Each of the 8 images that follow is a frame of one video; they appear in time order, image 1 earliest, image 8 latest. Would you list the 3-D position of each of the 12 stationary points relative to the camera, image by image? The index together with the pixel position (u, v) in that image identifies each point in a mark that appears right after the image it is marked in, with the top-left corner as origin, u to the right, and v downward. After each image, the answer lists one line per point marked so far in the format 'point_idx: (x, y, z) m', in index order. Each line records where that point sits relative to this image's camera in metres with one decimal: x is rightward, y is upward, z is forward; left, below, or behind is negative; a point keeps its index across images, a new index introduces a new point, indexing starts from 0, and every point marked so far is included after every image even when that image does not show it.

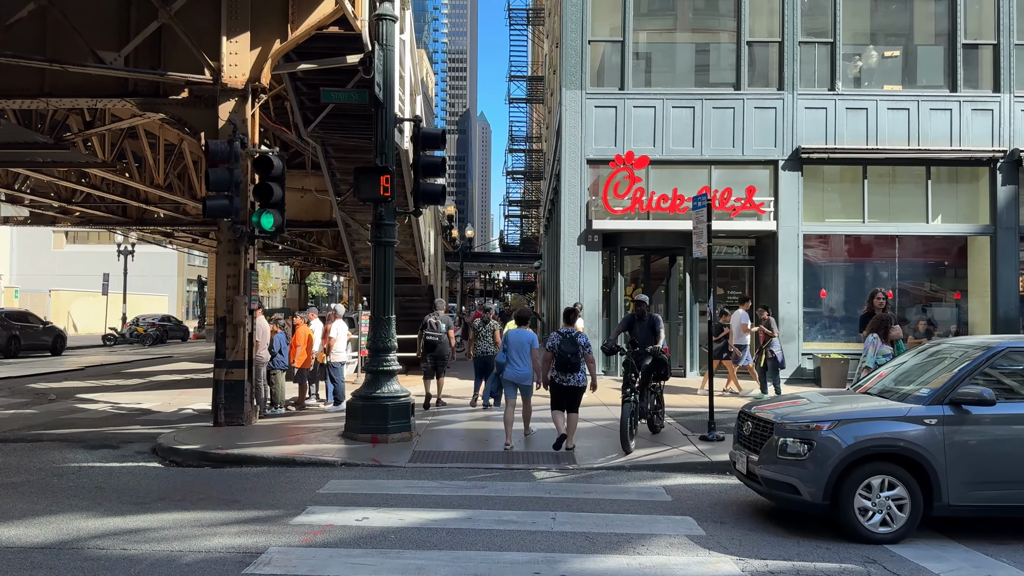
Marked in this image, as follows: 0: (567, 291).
0: (+1.1, -0.1, +16.7) m
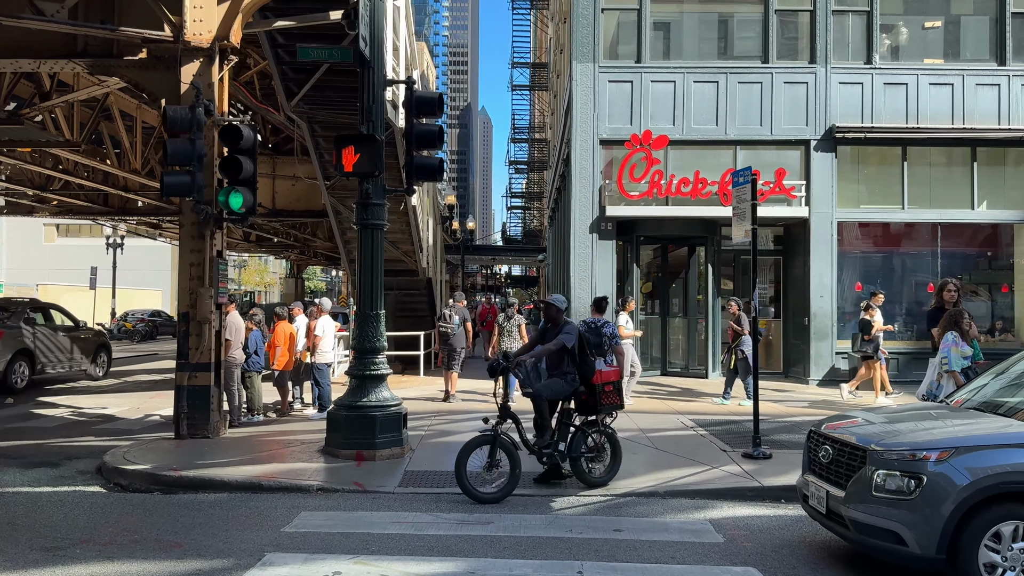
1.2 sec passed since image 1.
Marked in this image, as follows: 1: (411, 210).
0: (+1.2, +0.1, +15.2) m
1: (-1.9, +1.5, +15.9) m
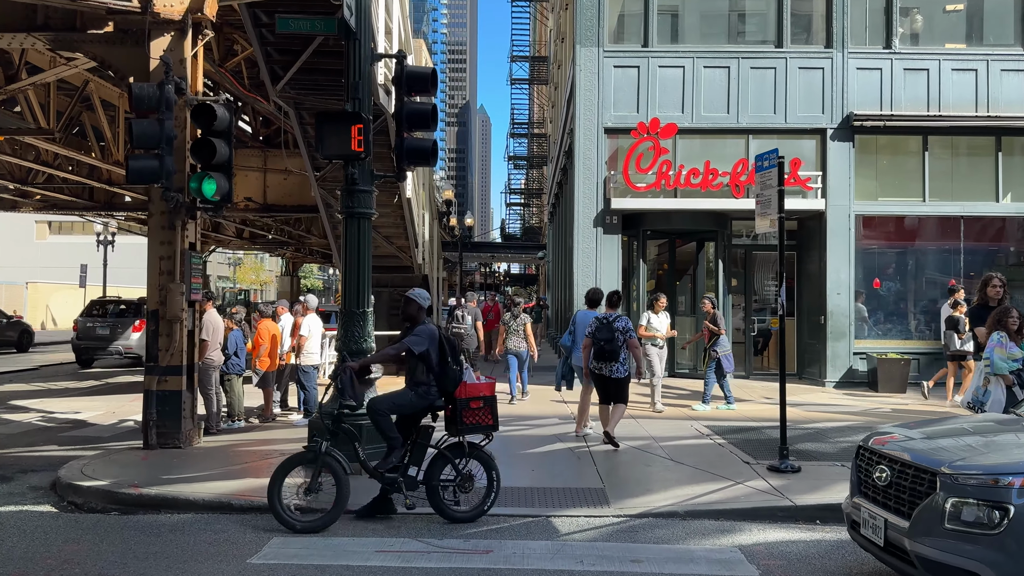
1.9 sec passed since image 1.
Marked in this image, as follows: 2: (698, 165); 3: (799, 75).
0: (+1.2, +0.1, +14.4) m
1: (-1.9, +1.6, +15.1) m
2: (+3.3, +2.2, +14.5) m
3: (+5.1, +3.7, +14.5) m
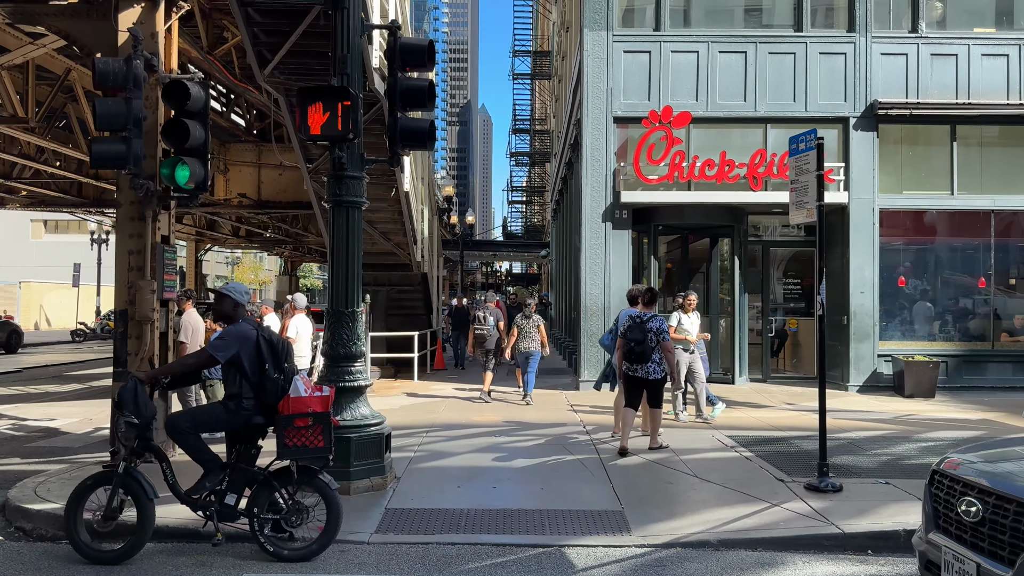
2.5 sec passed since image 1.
0: (+1.2, +0.2, +13.6) m
1: (-1.9, +1.6, +14.3) m
2: (+3.3, +2.2, +13.7) m
3: (+5.1, +3.8, +13.7) m
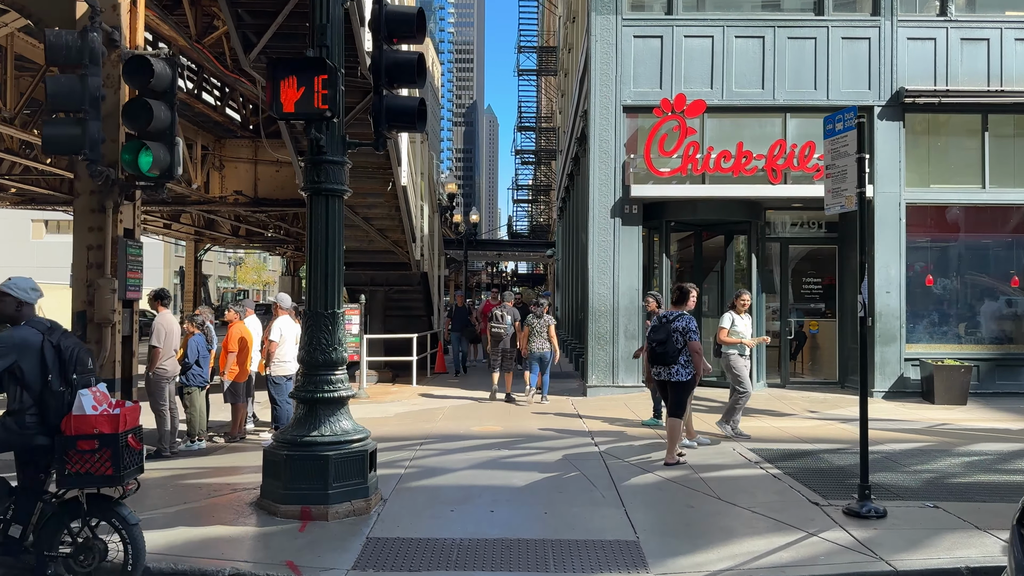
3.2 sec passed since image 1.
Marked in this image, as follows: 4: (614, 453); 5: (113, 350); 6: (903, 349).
0: (+1.3, +0.2, +12.8) m
1: (-1.8, +1.6, +13.5) m
2: (+3.4, +2.2, +12.9) m
3: (+5.2, +3.8, +12.9) m
4: (+1.0, -1.6, +8.1) m
5: (-3.3, -0.5, +6.9) m
6: (+6.1, -0.9, +12.8) m
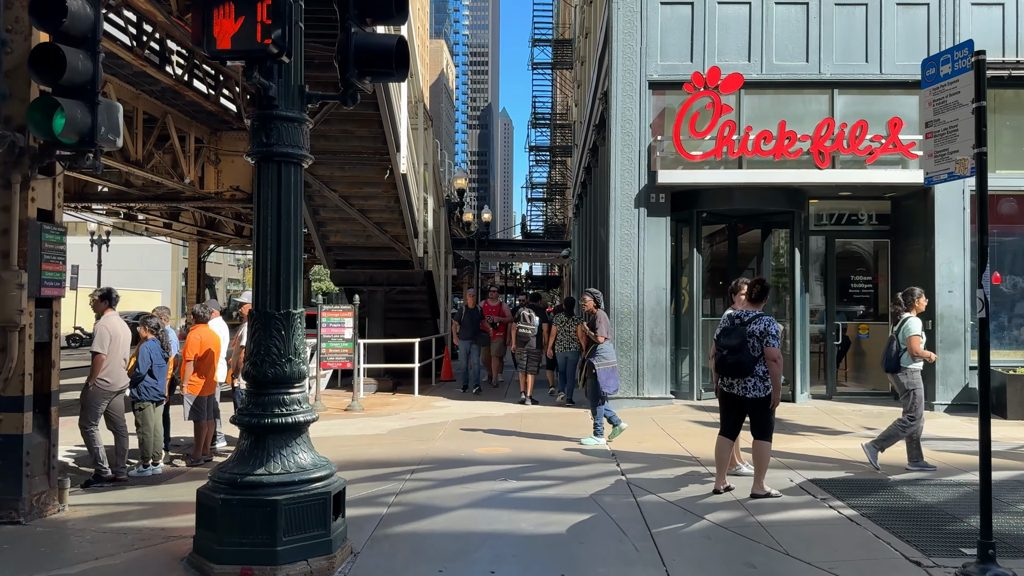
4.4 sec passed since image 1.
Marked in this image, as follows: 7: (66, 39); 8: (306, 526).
0: (+1.5, +0.2, +11.3) m
1: (-1.7, +1.6, +12.1) m
2: (+3.6, +2.2, +11.4) m
3: (+5.3, +3.8, +11.4) m
4: (+1.1, -1.6, +6.6) m
5: (-3.3, -0.5, +5.5) m
6: (+6.2, -0.9, +11.2) m
7: (-2.9, +1.6, +5.4) m
8: (-1.2, -1.4, +4.7) m
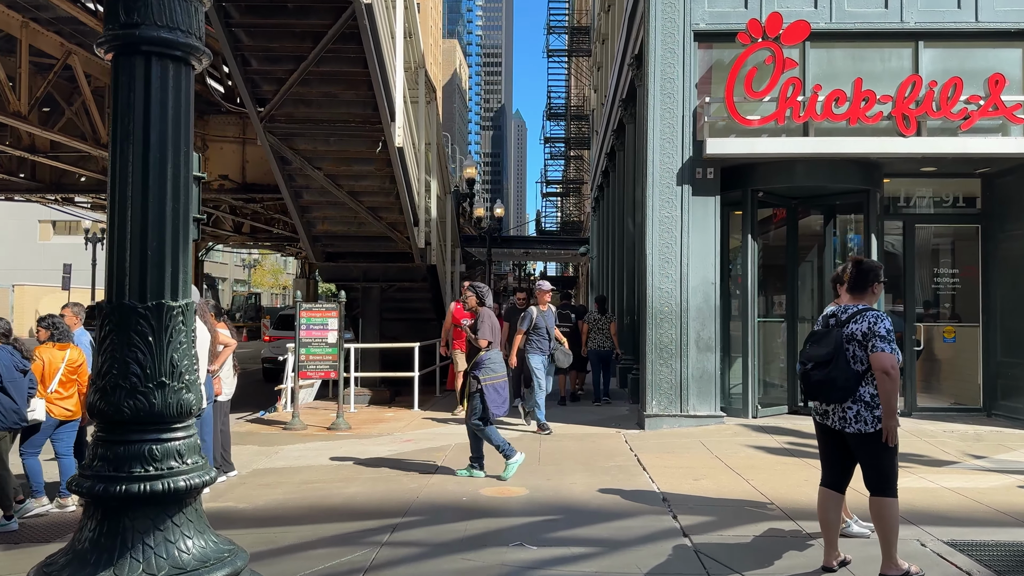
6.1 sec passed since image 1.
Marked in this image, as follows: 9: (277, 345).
0: (+1.6, +0.2, +9.4) m
1: (-1.5, +1.7, +10.2) m
2: (+3.7, +2.3, +9.4) m
3: (+5.5, +3.9, +9.4) m
4: (+1.2, -1.5, +4.7) m
5: (-3.2, -0.4, +3.6) m
6: (+6.4, -0.9, +9.2) m
7: (-2.8, +1.7, +3.5) m
8: (-1.1, -1.3, +2.7) m
9: (-4.6, -1.1, +16.2) m
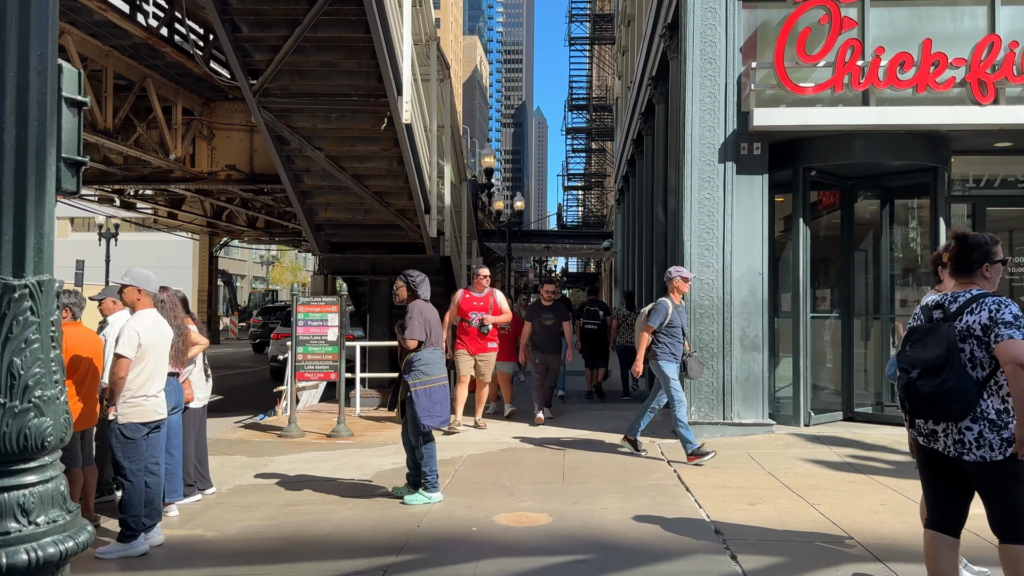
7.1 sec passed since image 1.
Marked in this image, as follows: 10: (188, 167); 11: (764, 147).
0: (+1.8, +0.3, +8.3) m
1: (-1.2, +1.8, +9.2) m
2: (+3.9, +2.4, +8.3) m
3: (+5.7, +4.0, +8.2) m
4: (+1.3, -1.4, +3.6) m
5: (-3.1, -0.3, +2.7) m
6: (+6.6, -0.8, +8.0) m
7: (-2.7, +1.8, +2.5) m
8: (-1.1, -1.2, +1.7) m
9: (-4.2, -1.0, +15.3) m
10: (-7.2, +2.7, +18.4) m
11: (+2.5, +1.4, +8.3) m
